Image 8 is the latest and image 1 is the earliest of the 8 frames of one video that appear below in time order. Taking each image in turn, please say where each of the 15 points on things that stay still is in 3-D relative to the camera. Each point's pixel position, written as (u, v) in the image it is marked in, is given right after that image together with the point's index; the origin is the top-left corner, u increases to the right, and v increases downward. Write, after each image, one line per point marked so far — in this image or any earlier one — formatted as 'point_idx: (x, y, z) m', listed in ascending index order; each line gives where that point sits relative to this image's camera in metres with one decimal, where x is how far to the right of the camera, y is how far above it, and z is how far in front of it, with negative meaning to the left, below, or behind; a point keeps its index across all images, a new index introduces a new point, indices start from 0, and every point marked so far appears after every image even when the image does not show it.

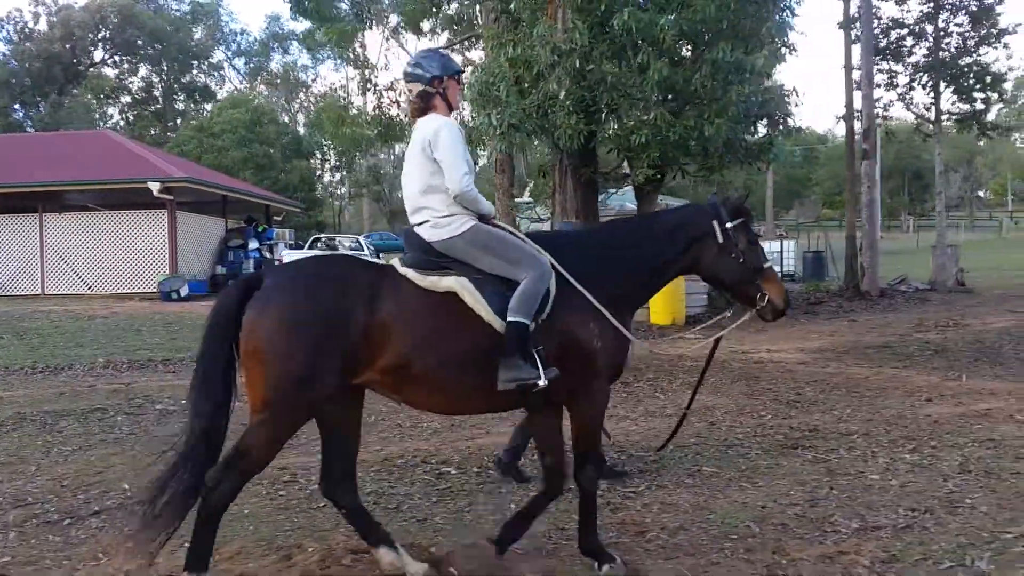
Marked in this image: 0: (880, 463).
0: (+2.1, -1.0, +5.9) m
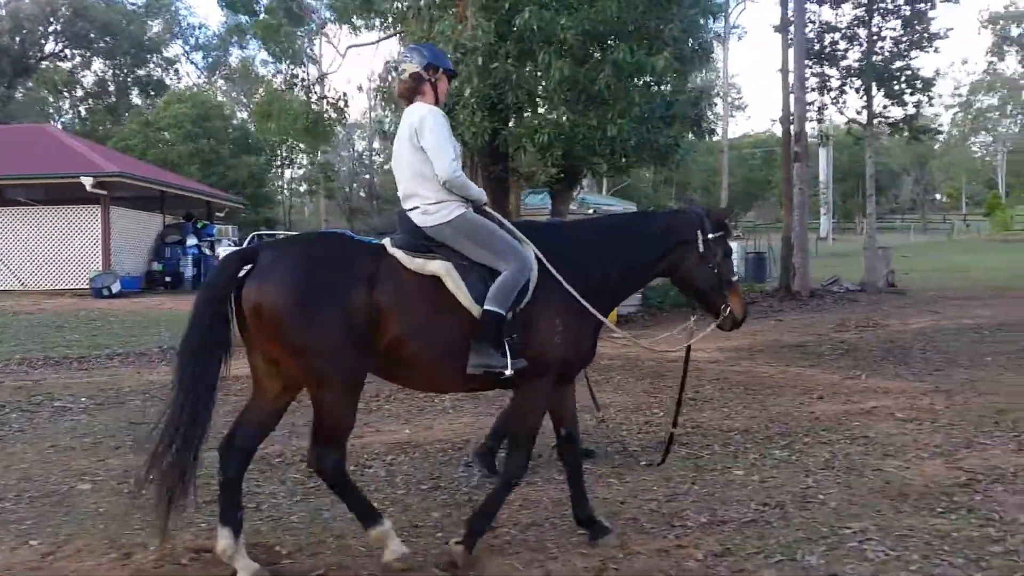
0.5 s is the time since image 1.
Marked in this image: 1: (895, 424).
0: (+1.4, -1.0, +6.0) m
1: (+2.6, -0.9, +6.8) m
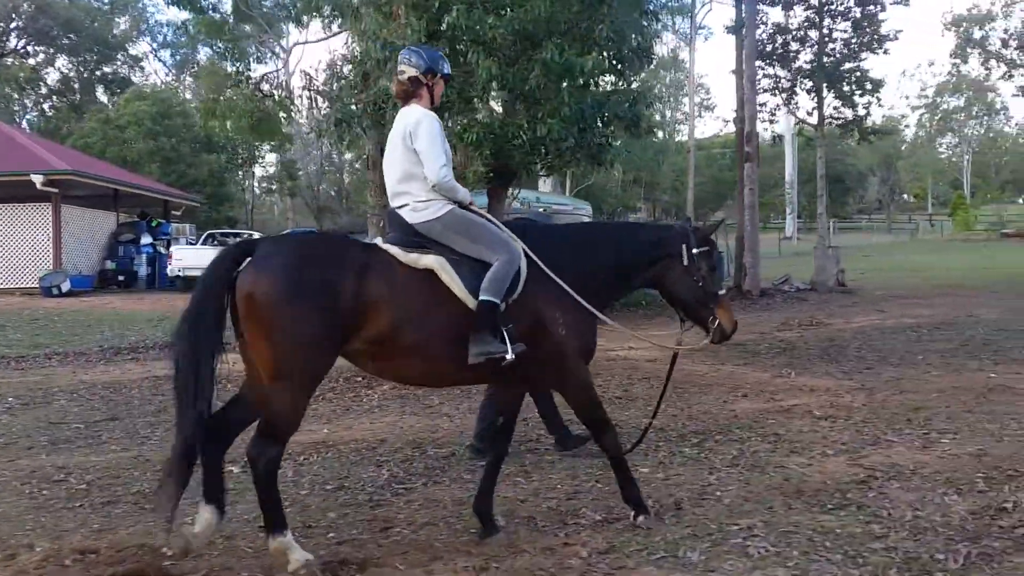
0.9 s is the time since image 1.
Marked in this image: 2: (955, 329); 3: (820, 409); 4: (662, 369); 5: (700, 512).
0: (+0.9, -1.0, +6.0) m
1: (+2.0, -0.9, +6.9) m
2: (+5.6, -0.5, +13.0) m
3: (+2.2, -0.9, +7.4) m
4: (+1.5, -0.8, +10.1) m
5: (+0.9, -1.1, +4.8) m
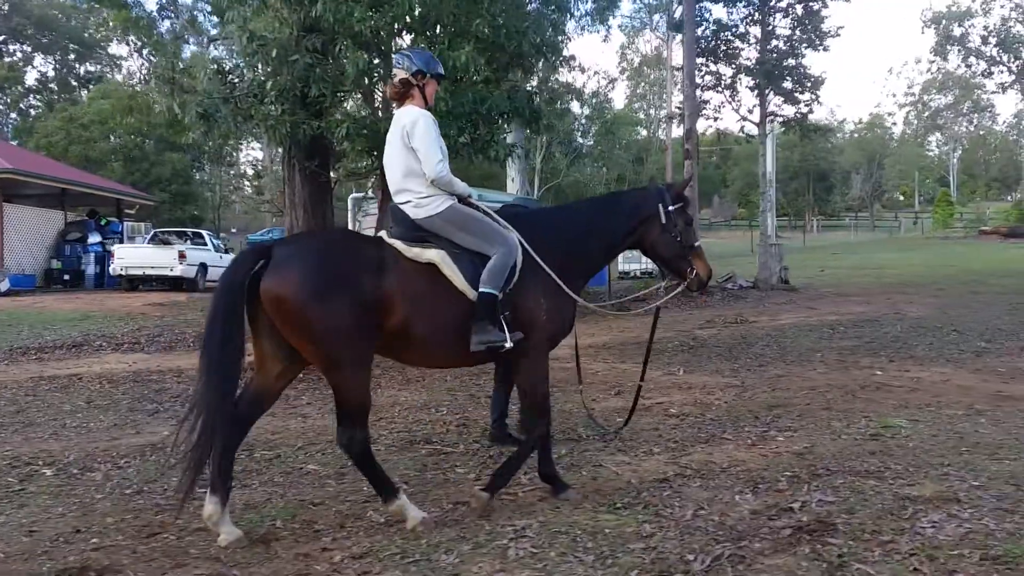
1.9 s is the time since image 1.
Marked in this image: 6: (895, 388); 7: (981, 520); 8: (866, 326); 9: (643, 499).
0: (-0.2, -1.0, +5.9) m
1: (+1.0, -0.9, +6.8) m
2: (+4.6, -0.5, +12.9) m
3: (+1.2, -0.8, +7.3) m
4: (+0.4, -0.8, +10.0) m
5: (-0.1, -1.0, +4.7) m
6: (+3.0, -0.8, +8.0) m
7: (+2.0, -1.0, +4.3) m
8: (+4.4, -0.5, +12.8) m
9: (+0.6, -1.0, +4.9) m
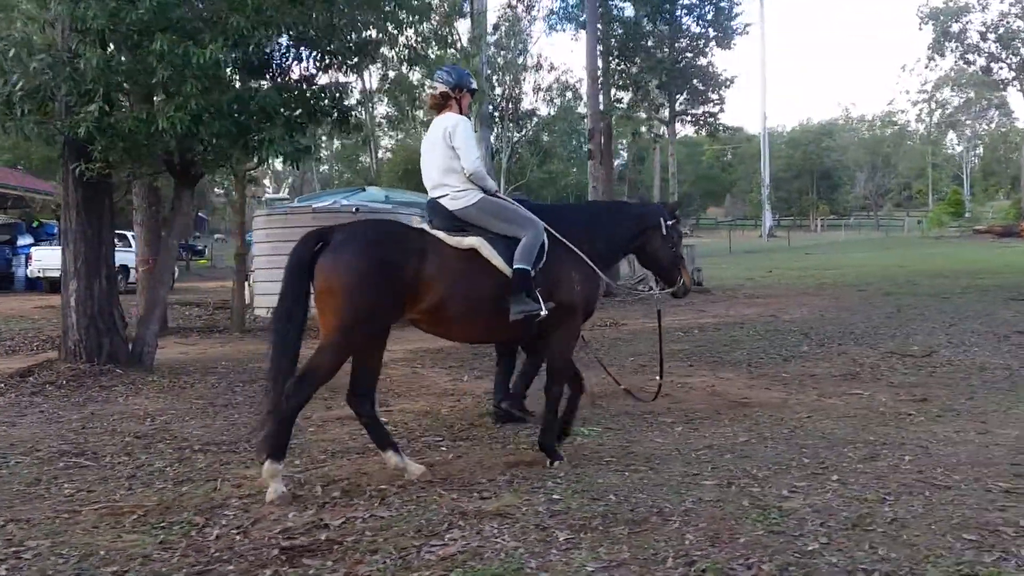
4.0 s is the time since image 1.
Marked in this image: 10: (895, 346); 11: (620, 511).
0: (-2.2, -1.0, +5.7) m
1: (-1.0, -0.9, +6.6) m
2: (+2.7, -0.5, +12.6) m
3: (-0.8, -0.9, +7.1) m
4: (-1.5, -0.8, +9.8) m
5: (-2.2, -1.1, +4.5) m
6: (+1.0, -0.8, +7.7) m
7: (-0.1, -1.0, +4.1) m
8: (+2.6, -0.5, +12.6) m
9: (-1.4, -1.0, +4.7) m
10: (+3.8, -0.6, +10.3) m
11: (+0.5, -1.0, +4.5) m
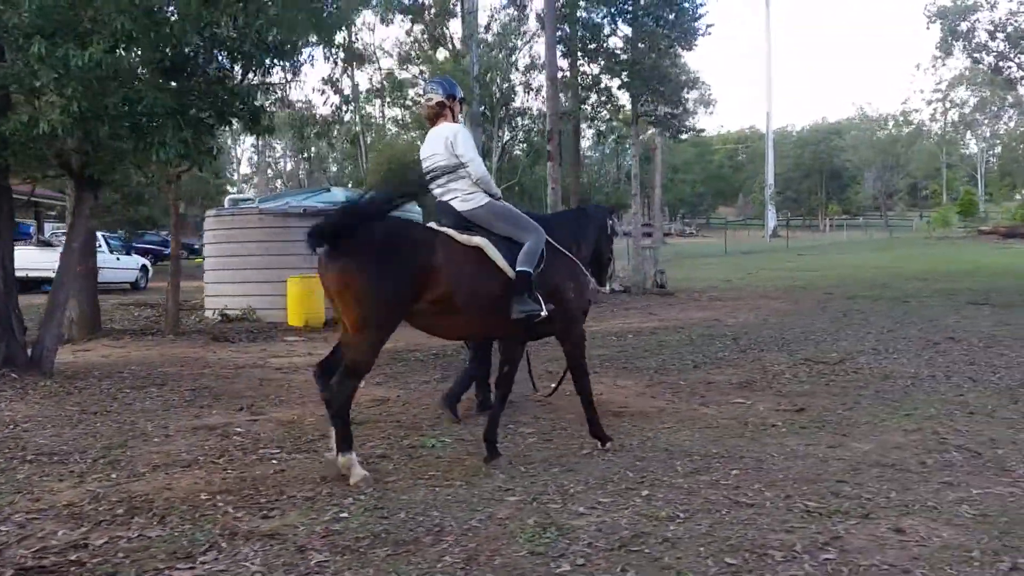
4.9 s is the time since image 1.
0: (-3.1, -1.0, +5.6) m
1: (-1.9, -0.9, +6.5) m
2: (+1.9, -0.5, +12.4) m
3: (-1.7, -0.9, +7.0) m
4: (-2.3, -0.8, +9.7) m
5: (-3.1, -1.1, +4.5) m
6: (+0.1, -0.9, +7.6) m
7: (-1.0, -1.0, +4.0) m
8: (+1.8, -0.5, +12.4) m
9: (-2.4, -1.1, +4.6) m
10: (+3.0, -0.6, +10.1) m
11: (-0.5, -1.0, +4.4) m
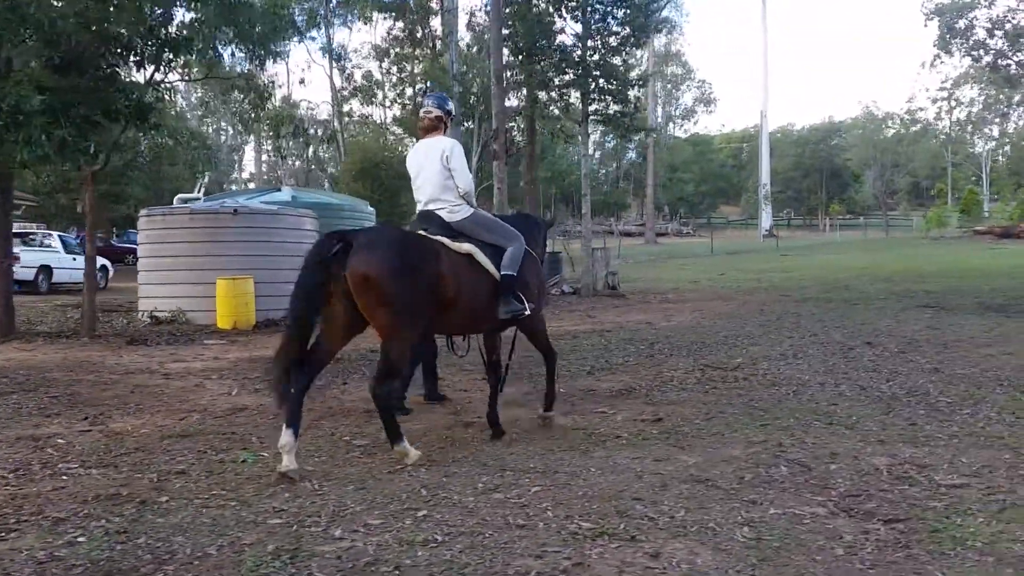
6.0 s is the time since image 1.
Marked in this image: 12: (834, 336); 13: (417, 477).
0: (-4.1, -1.1, +5.4) m
1: (-3.0, -1.0, +6.3) m
2: (+0.9, -0.6, +12.2) m
3: (-2.7, -0.9, +6.7) m
4: (-3.3, -0.9, +9.5) m
5: (-4.2, -1.1, +4.3) m
6: (-0.9, -0.9, +7.4) m
7: (-2.1, -1.1, +3.8) m
8: (+0.8, -0.6, +12.1) m
9: (-3.4, -1.1, +4.4) m
10: (+2.0, -0.7, +9.8) m
11: (-1.5, -1.1, +4.1) m
12: (+3.6, -0.5, +11.4) m
13: (-0.5, -1.0, +5.3) m
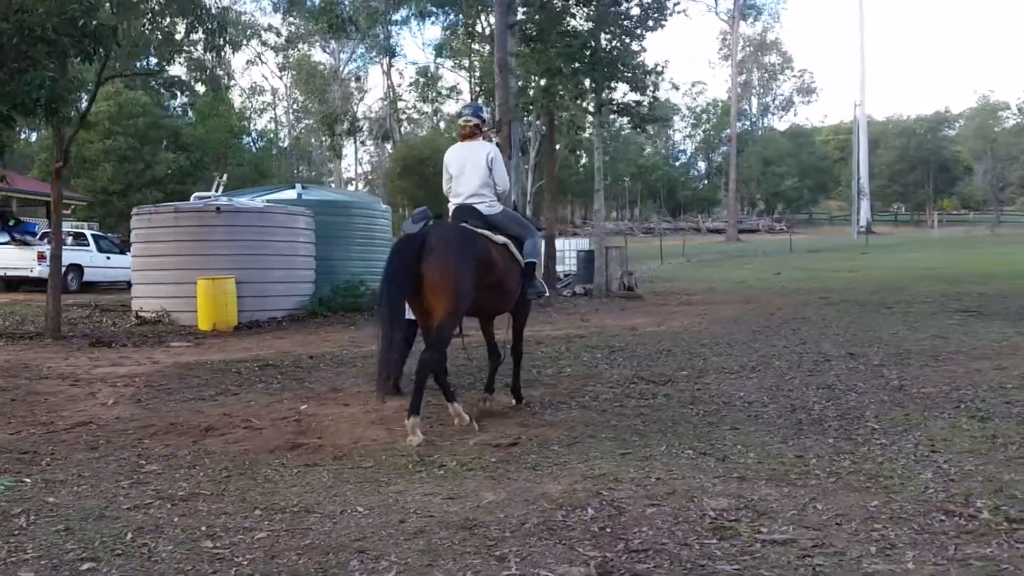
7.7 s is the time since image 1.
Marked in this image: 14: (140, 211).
0: (-5.2, -1.1, +5.2) m
1: (-4.0, -1.0, +5.9) m
2: (+0.6, -0.6, +11.3) m
3: (-3.7, -1.0, +6.3) m
4: (-4.0, -0.9, +9.1) m
5: (-5.4, -1.2, +4.0) m
6: (-1.8, -0.9, +6.7) m
7: (-3.4, -1.1, +3.3) m
8: (+0.4, -0.6, +11.3) m
9: (-4.6, -1.1, +4.1) m
10: (+1.3, -0.7, +8.9) m
11: (-2.8, -1.1, +3.6) m
12: (+3.1, -0.6, +10.3) m
13: (-1.6, -1.0, +4.6) m
14: (-5.3, +1.1, +14.7) m
